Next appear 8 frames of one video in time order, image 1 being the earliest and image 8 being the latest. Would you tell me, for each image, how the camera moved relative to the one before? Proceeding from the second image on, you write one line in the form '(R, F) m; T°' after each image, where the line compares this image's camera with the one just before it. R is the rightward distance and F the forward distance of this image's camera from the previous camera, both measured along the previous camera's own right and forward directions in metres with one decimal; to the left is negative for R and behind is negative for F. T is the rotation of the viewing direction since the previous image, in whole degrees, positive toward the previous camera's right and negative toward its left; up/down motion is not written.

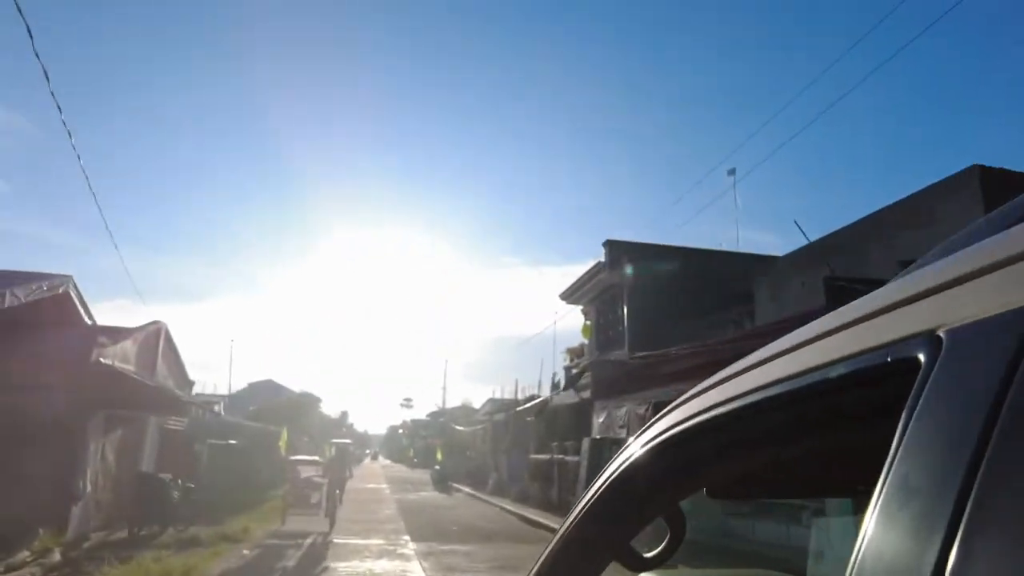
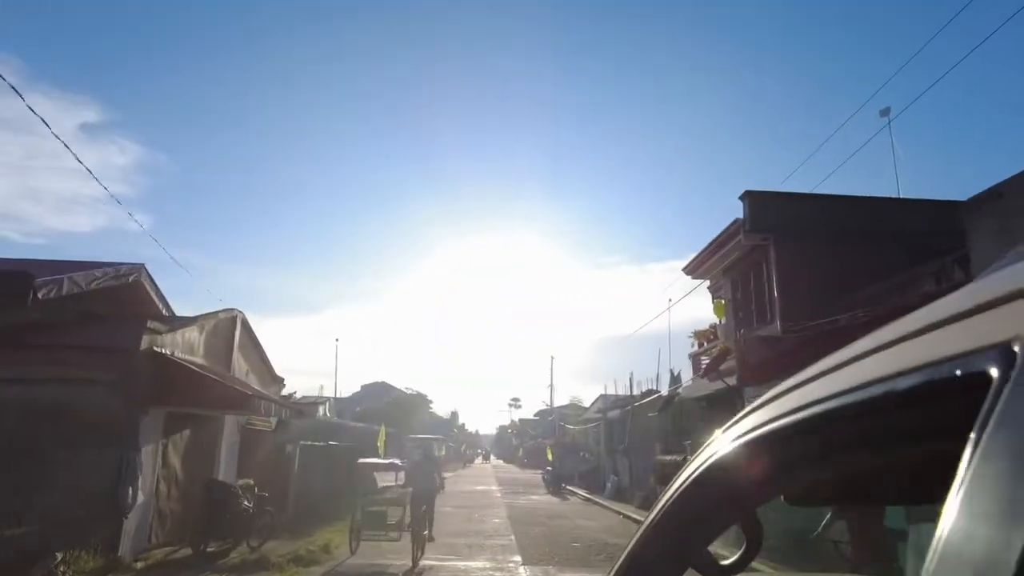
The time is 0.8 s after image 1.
(-0.3, +2.4) m; -7°
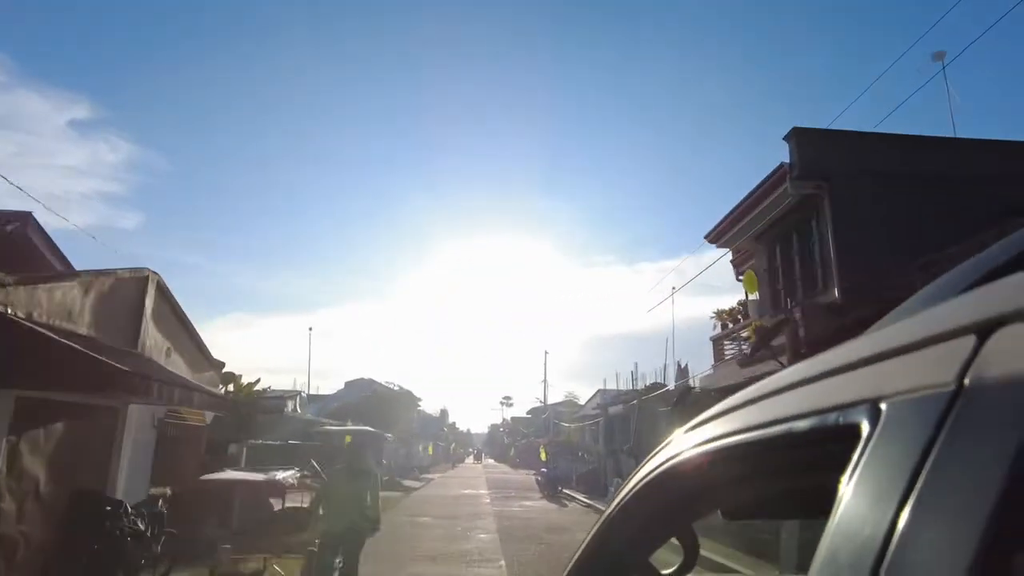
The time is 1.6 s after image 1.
(0.0, +3.1) m; +1°
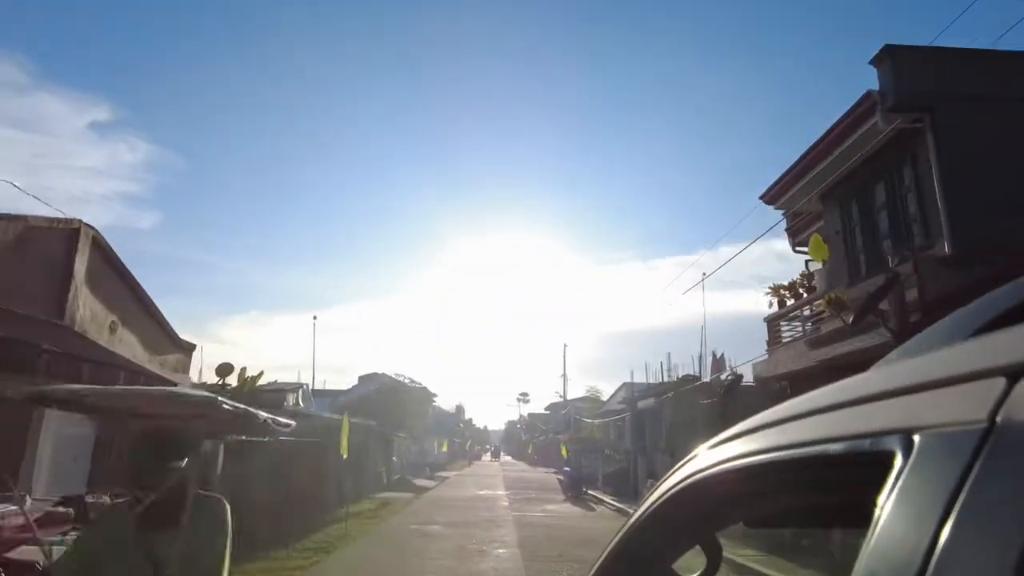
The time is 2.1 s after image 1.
(-0.1, +2.4) m; -1°
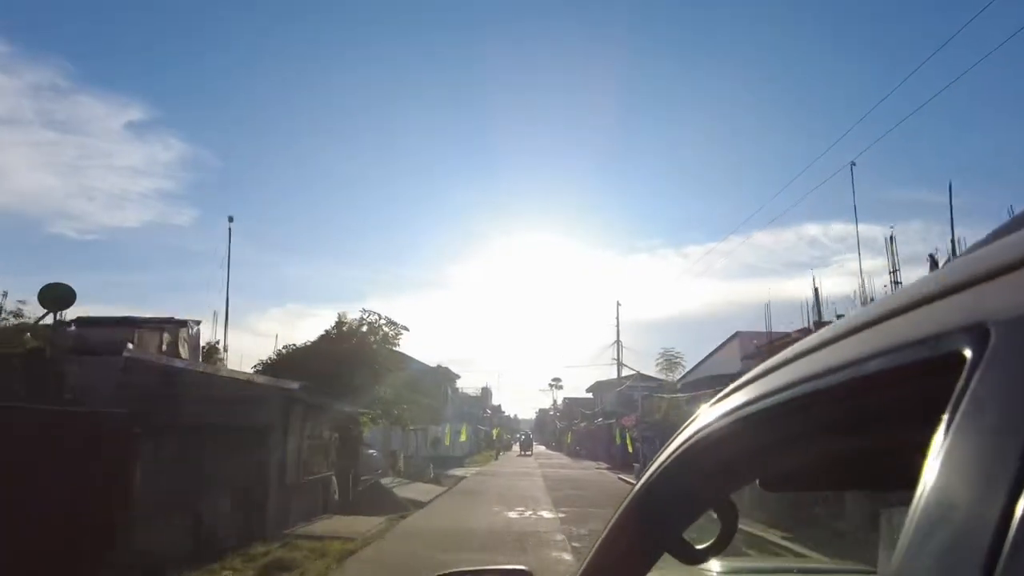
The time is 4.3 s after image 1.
(-0.4, +12.6) m; -2°
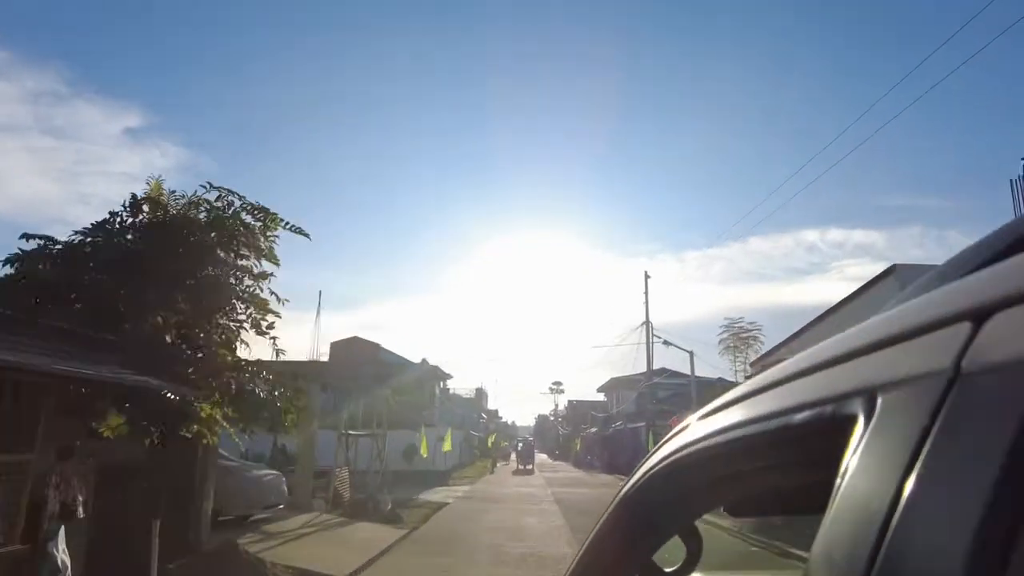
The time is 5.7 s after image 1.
(-0.1, +9.2) m; 0°
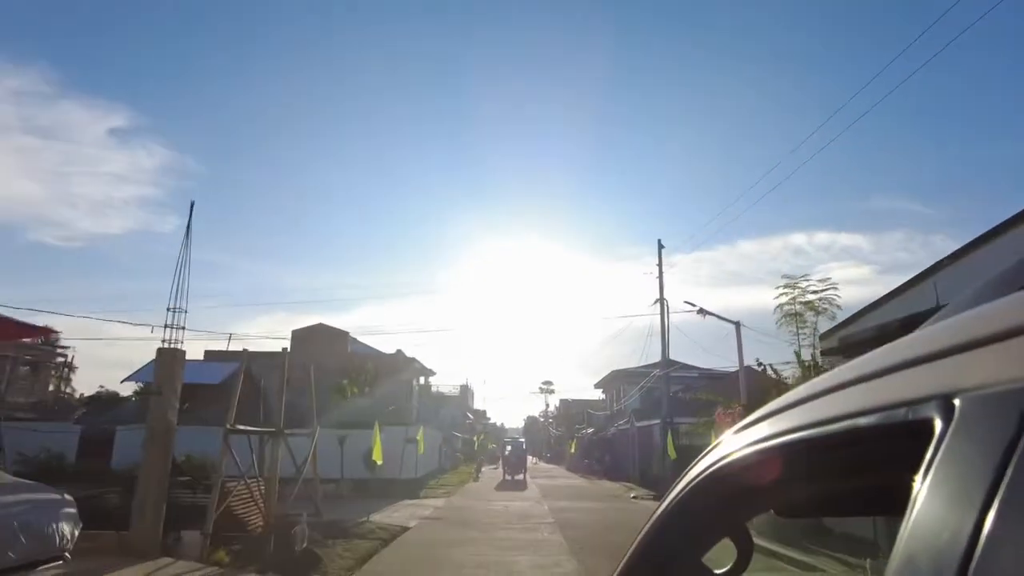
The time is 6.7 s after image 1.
(0.0, +5.7) m; +1°
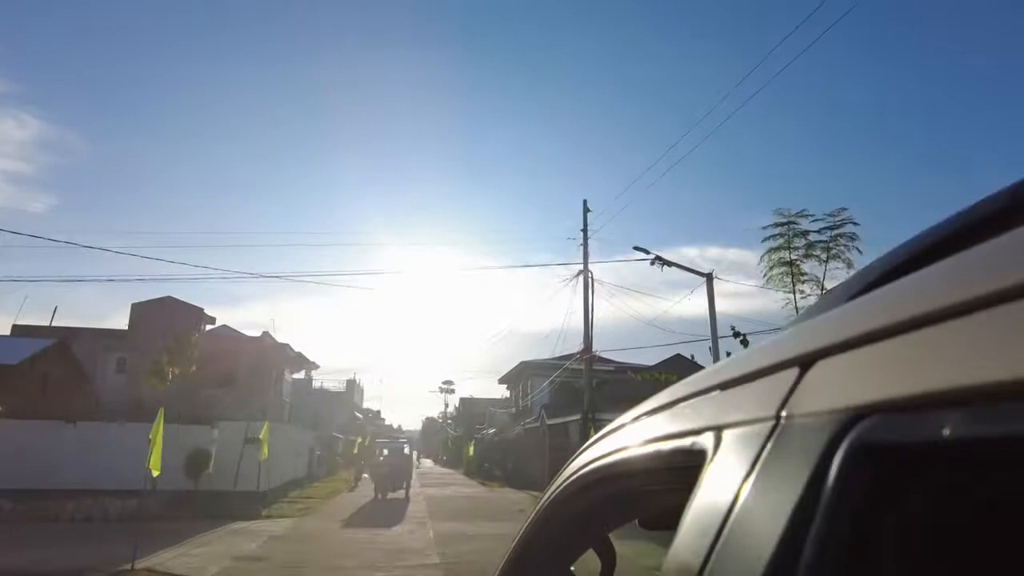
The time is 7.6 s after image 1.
(+0.4, +5.6) m; +6°
